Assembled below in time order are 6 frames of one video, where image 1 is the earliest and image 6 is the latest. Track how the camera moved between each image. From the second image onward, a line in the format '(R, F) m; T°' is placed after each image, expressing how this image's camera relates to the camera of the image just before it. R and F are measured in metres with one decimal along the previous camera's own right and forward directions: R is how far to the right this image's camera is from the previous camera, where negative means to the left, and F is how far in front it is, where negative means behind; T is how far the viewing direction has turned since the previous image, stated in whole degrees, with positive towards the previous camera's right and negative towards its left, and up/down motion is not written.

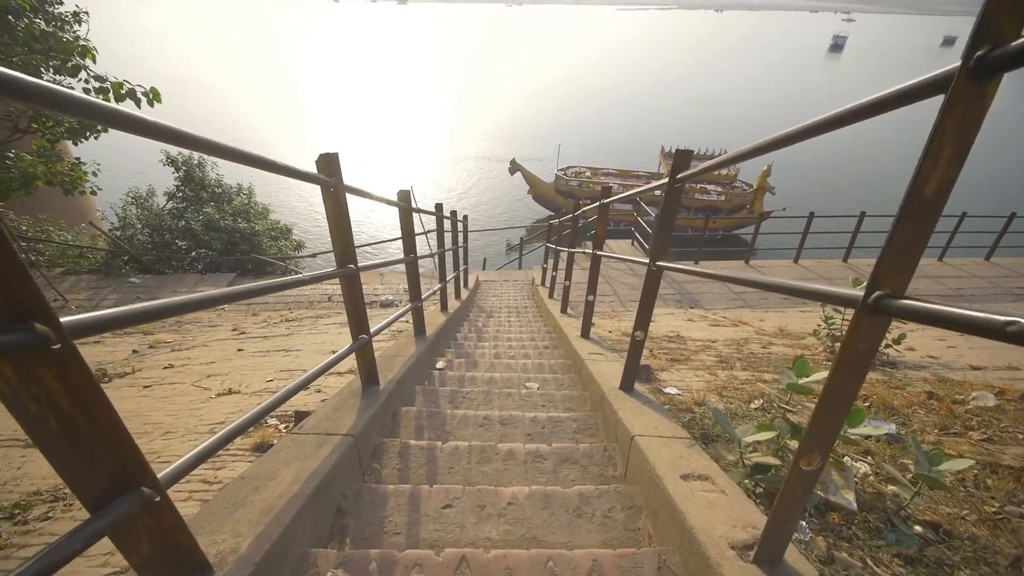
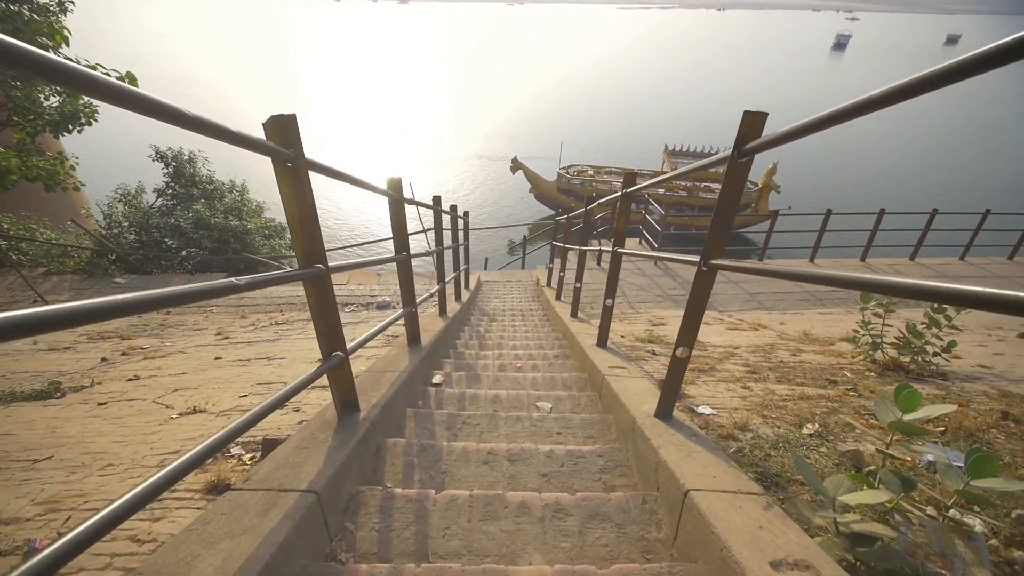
(0.0, +0.4) m; 0°
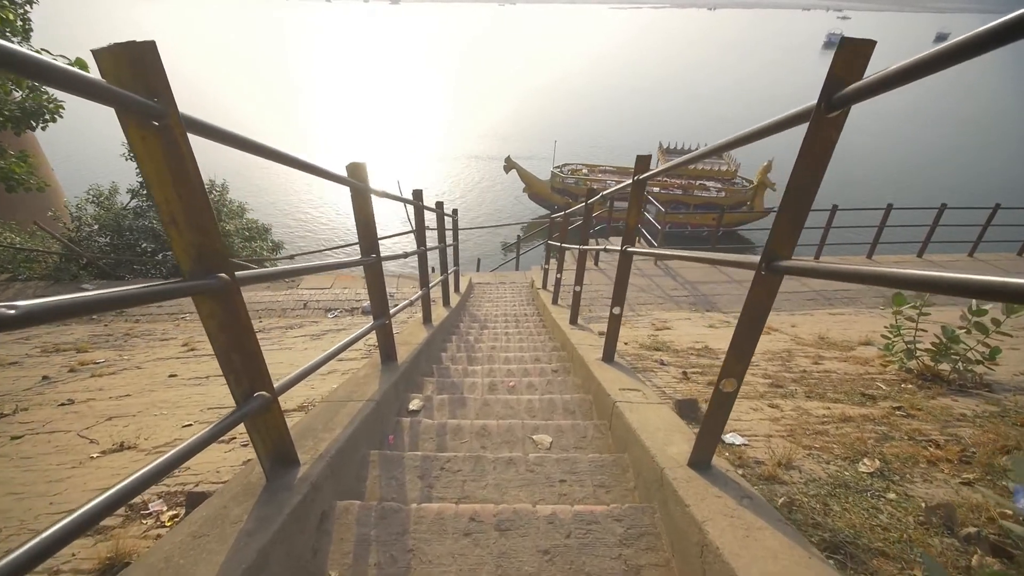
(0.0, +0.4) m; +1°
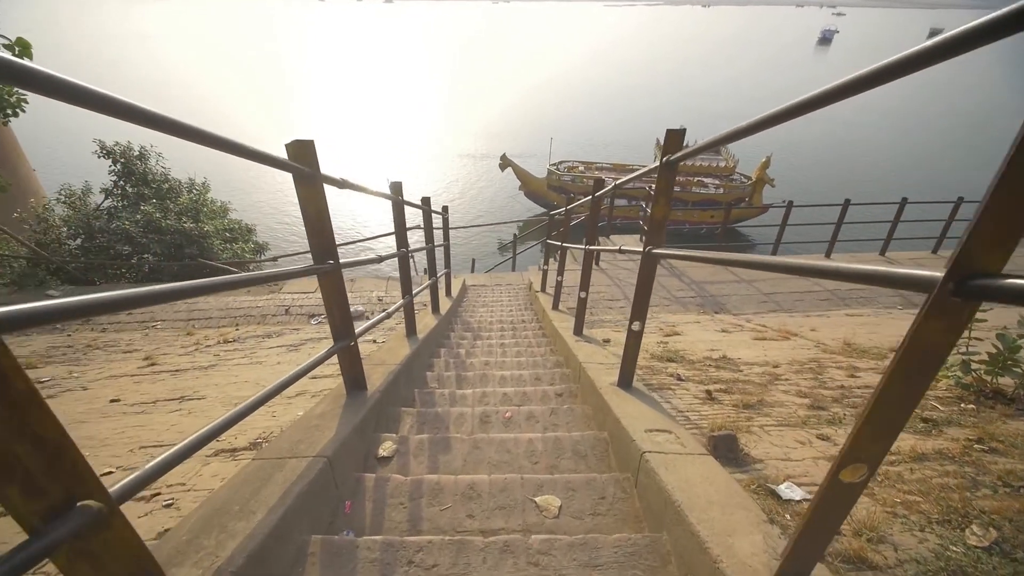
(0.0, +0.5) m; 0°
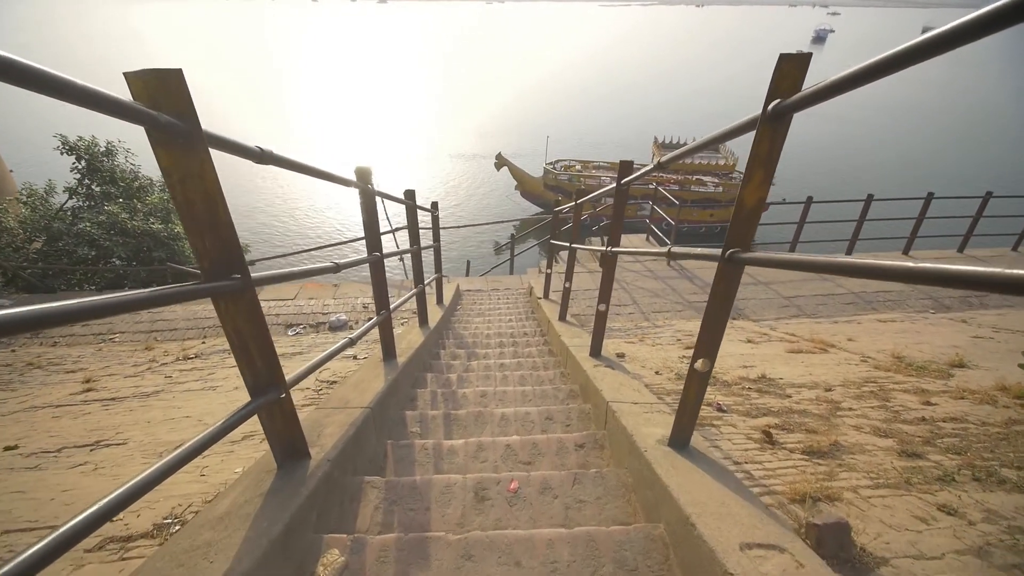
(0.0, +0.6) m; 0°
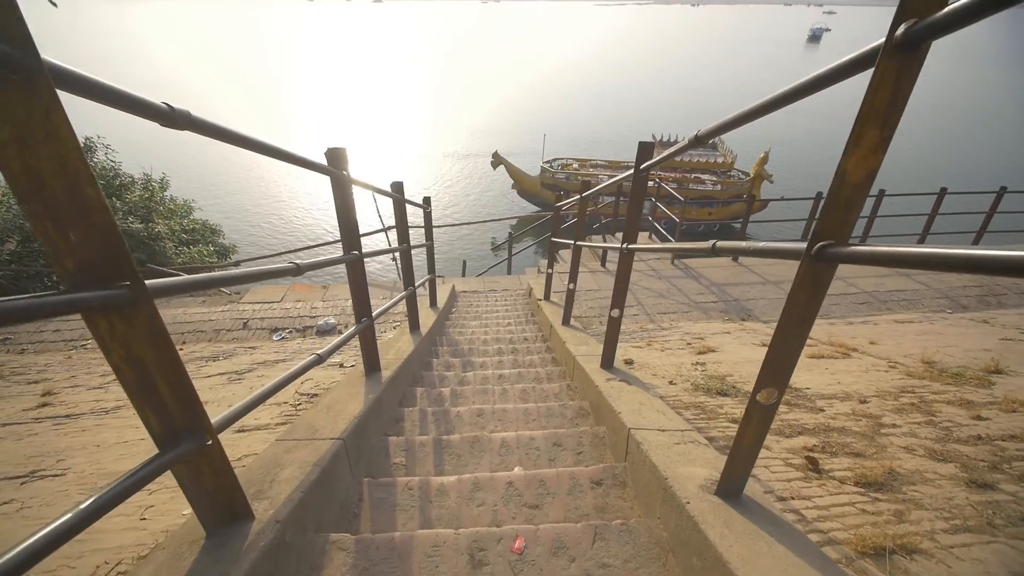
(0.0, +0.3) m; 0°
